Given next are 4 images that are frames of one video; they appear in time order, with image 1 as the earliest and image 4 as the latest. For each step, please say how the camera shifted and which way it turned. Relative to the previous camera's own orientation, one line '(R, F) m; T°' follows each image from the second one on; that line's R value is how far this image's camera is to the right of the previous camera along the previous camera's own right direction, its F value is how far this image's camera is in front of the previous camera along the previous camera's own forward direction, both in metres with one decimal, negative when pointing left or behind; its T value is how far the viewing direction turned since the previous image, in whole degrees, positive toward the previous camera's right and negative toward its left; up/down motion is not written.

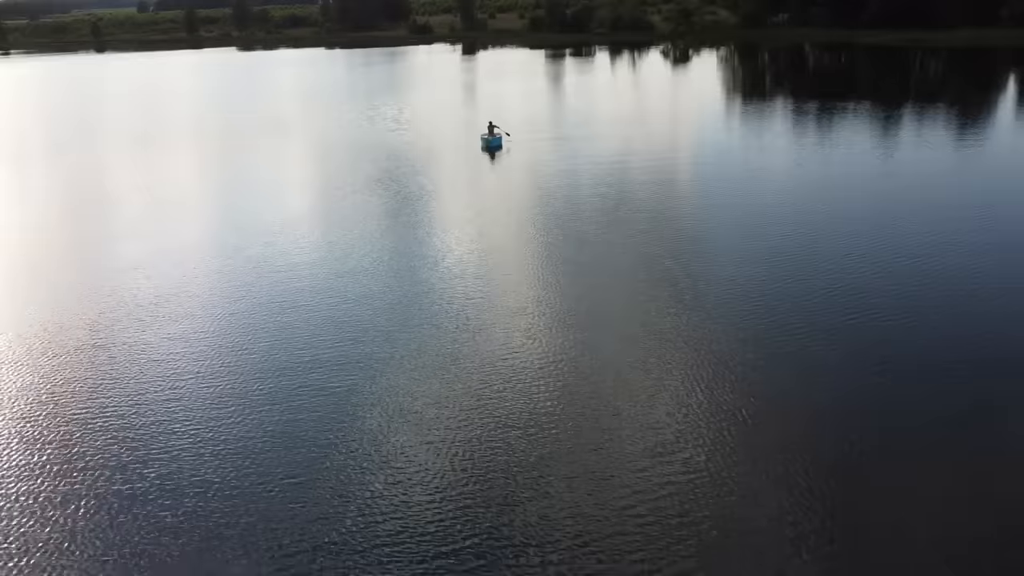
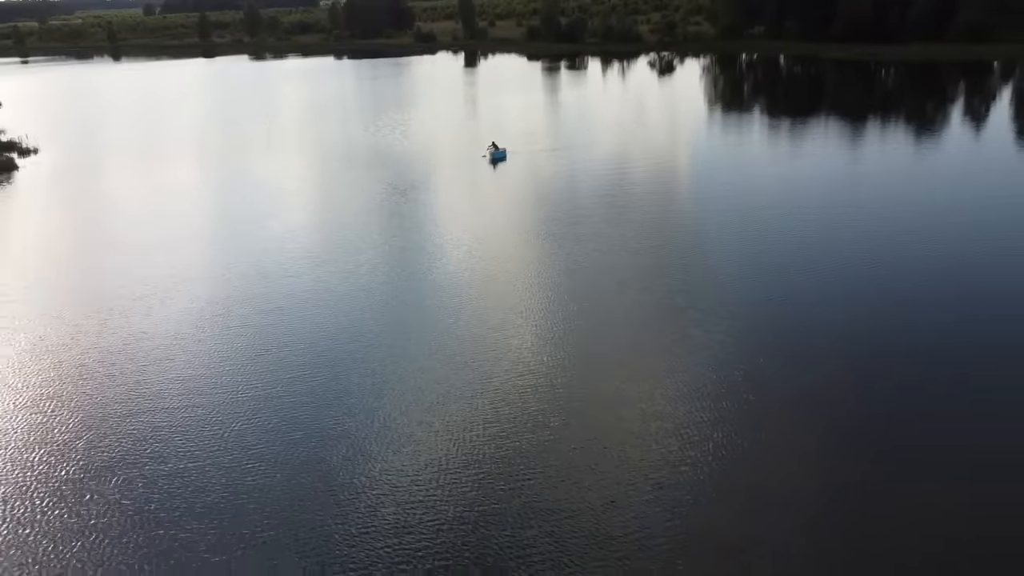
(0.0, -1.6) m; 0°
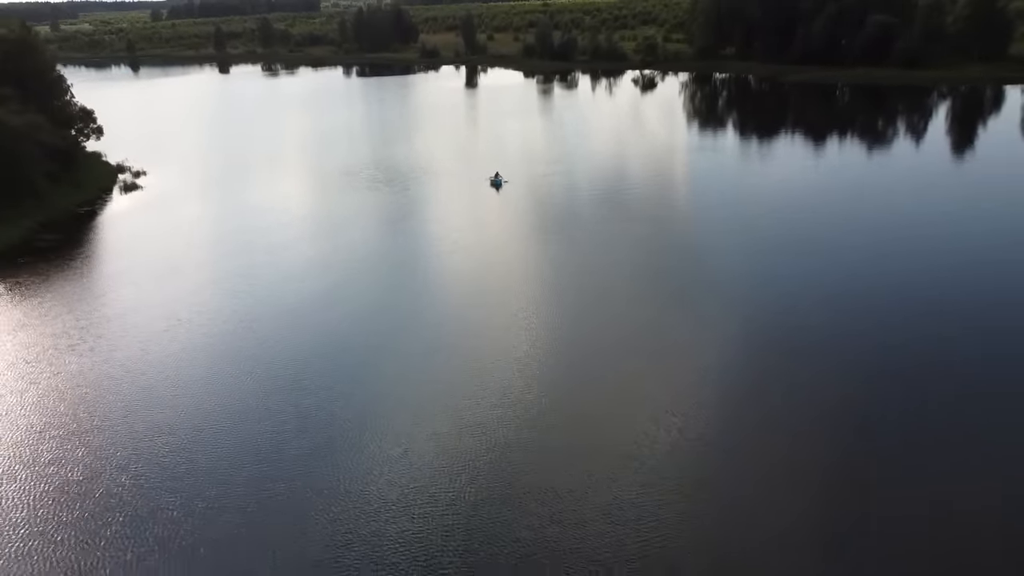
(0.0, -2.2) m; 0°
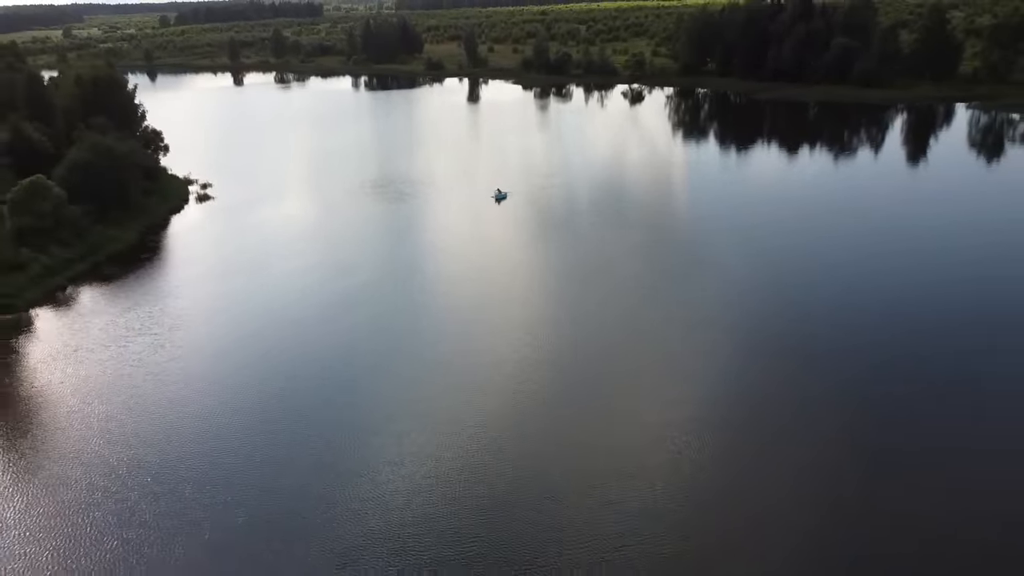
(0.0, -2.0) m; 0°
